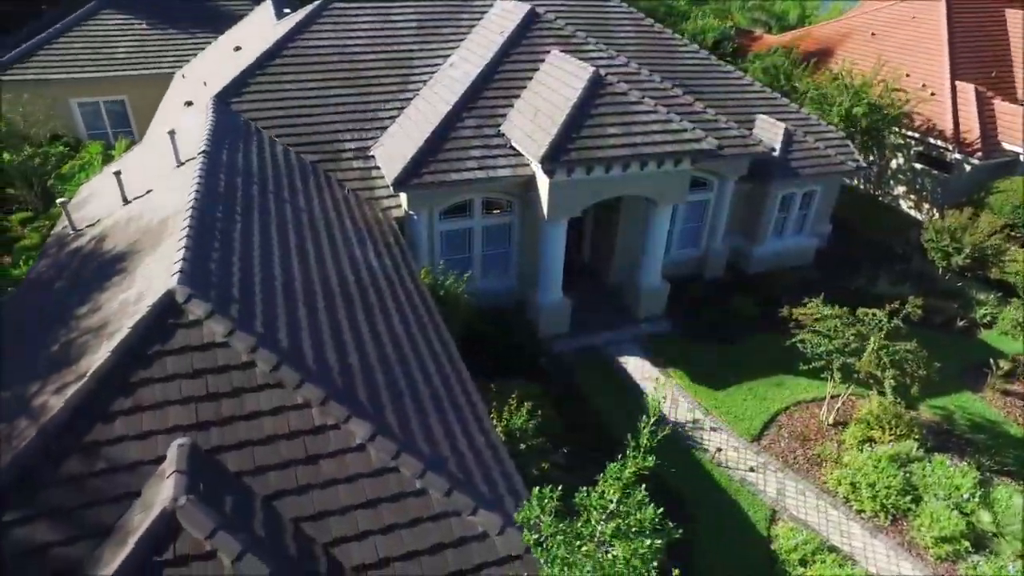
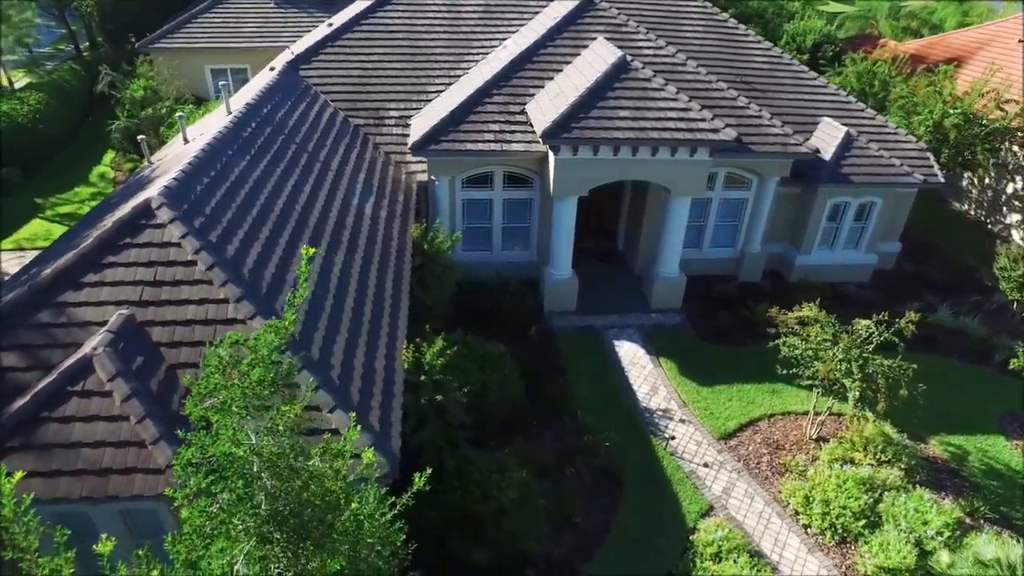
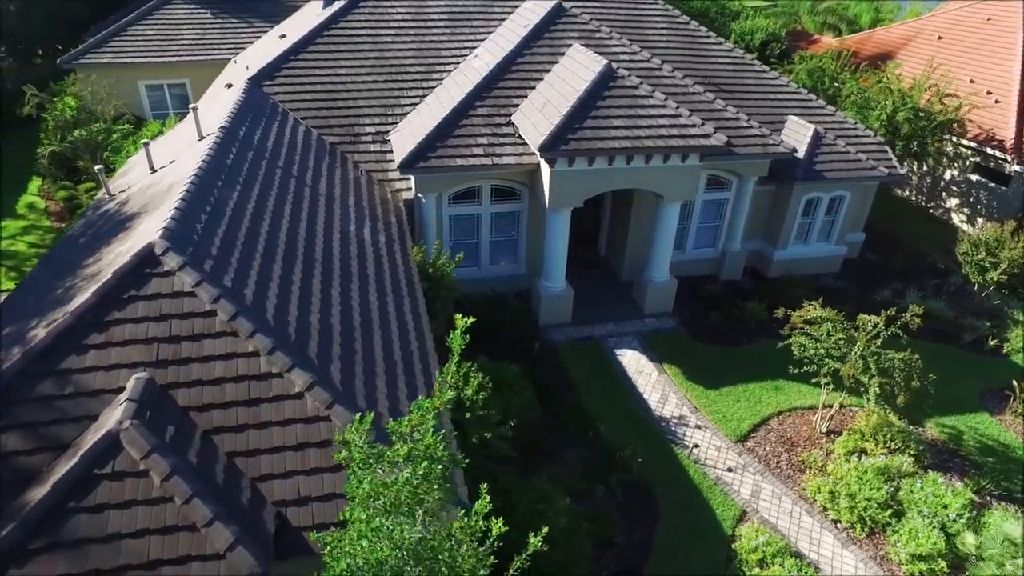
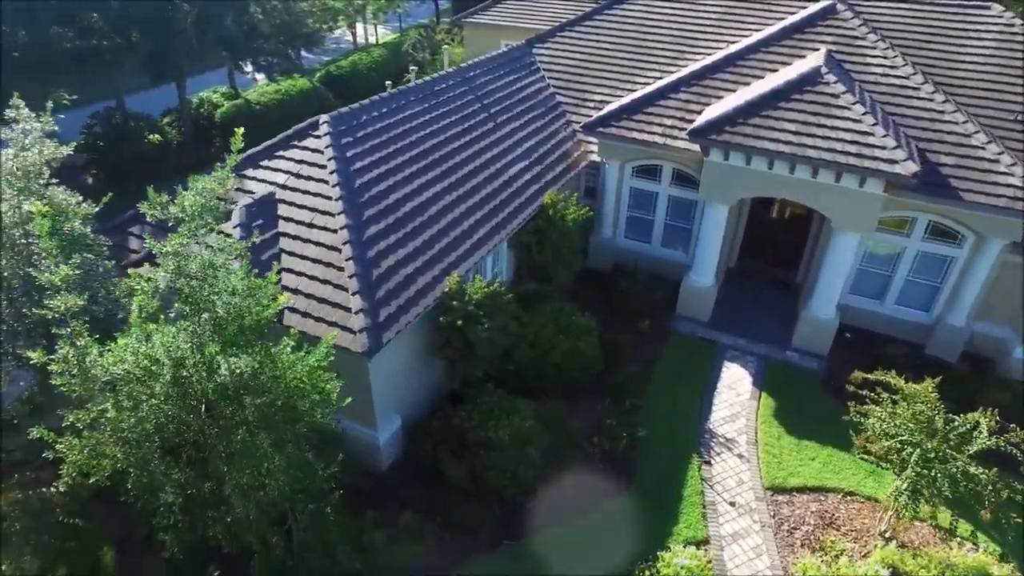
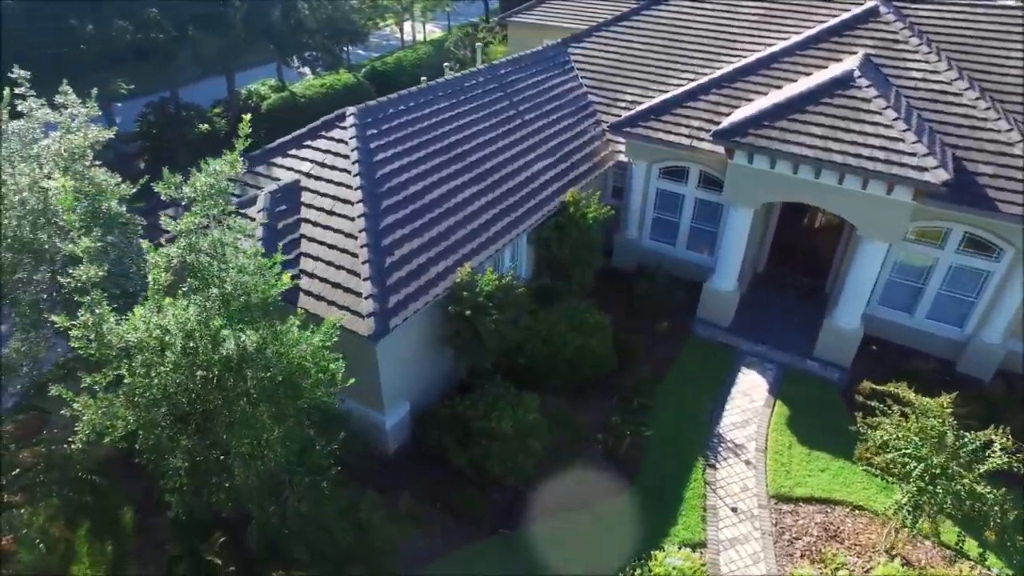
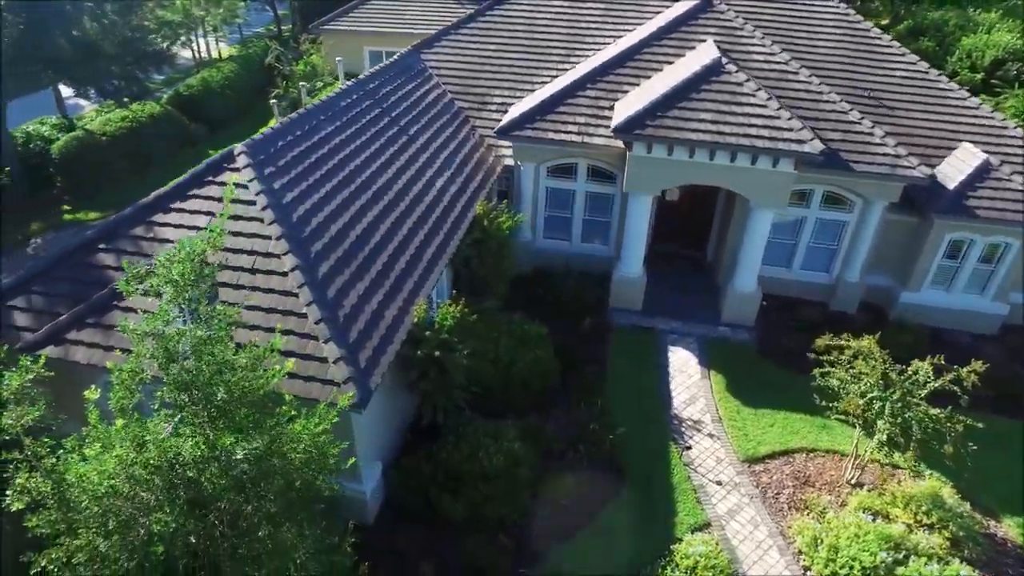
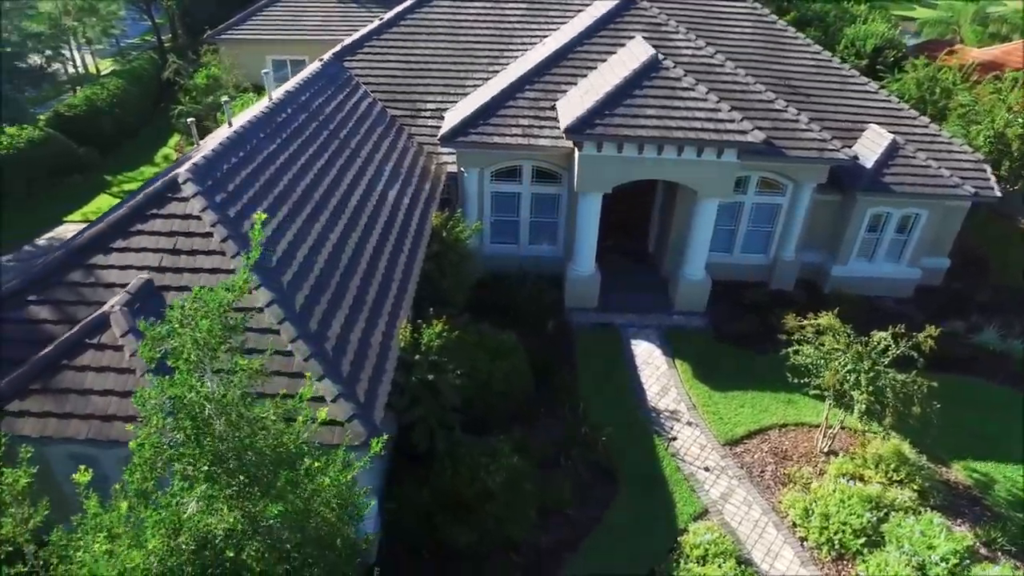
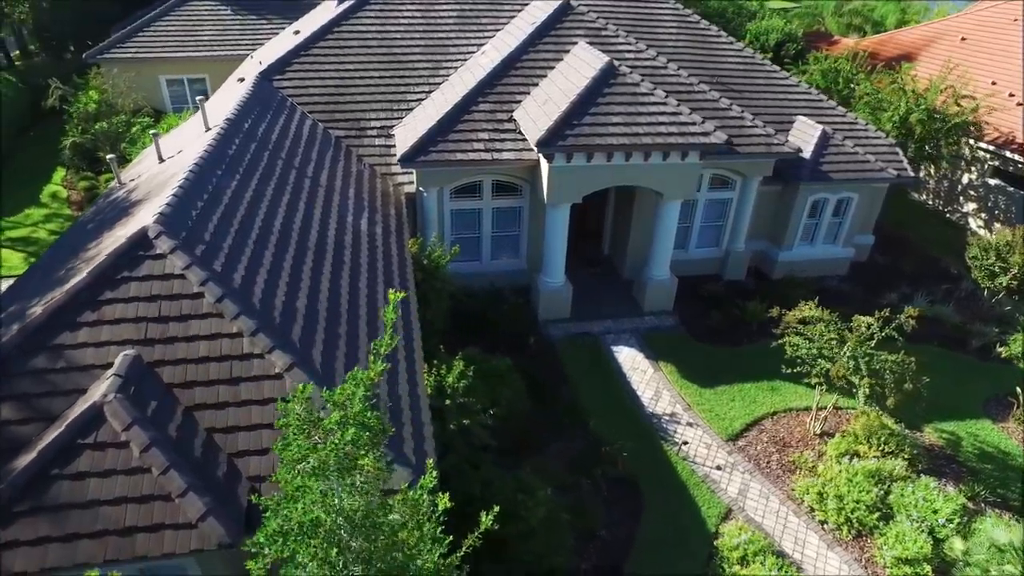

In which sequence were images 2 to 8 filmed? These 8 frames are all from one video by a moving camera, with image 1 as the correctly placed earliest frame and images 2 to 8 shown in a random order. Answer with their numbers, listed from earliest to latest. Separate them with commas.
3, 8, 2, 7, 6, 4, 5
